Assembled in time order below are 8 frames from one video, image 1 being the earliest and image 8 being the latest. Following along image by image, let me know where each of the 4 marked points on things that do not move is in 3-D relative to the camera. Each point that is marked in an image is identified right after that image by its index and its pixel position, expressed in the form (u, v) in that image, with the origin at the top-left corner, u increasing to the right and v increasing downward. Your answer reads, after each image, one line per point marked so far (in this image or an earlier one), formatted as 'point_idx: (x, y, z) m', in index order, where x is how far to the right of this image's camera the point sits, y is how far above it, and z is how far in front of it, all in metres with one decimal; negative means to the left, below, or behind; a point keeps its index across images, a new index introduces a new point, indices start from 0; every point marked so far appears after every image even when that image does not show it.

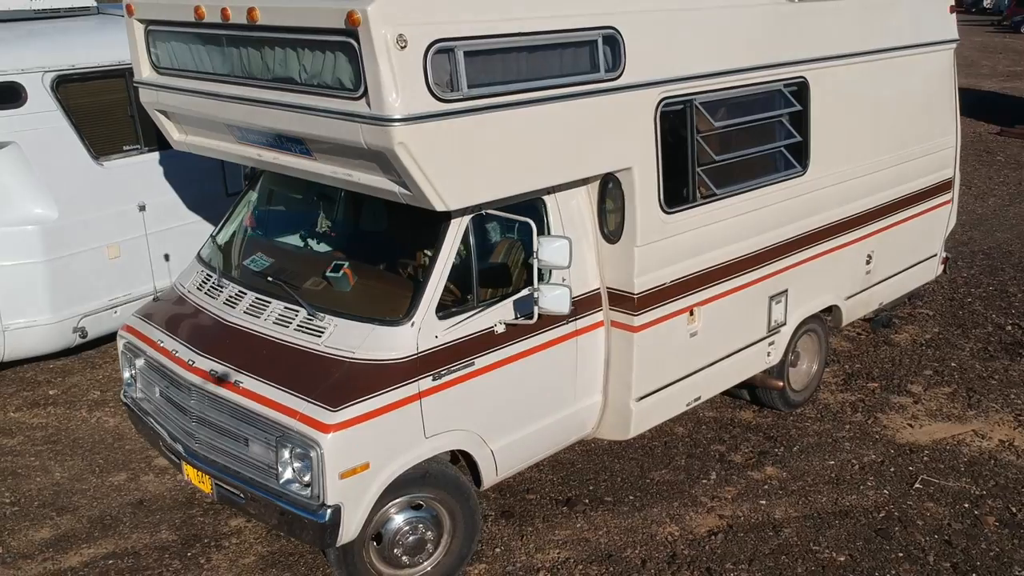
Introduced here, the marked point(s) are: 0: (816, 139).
0: (+1.9, +0.9, +6.1) m
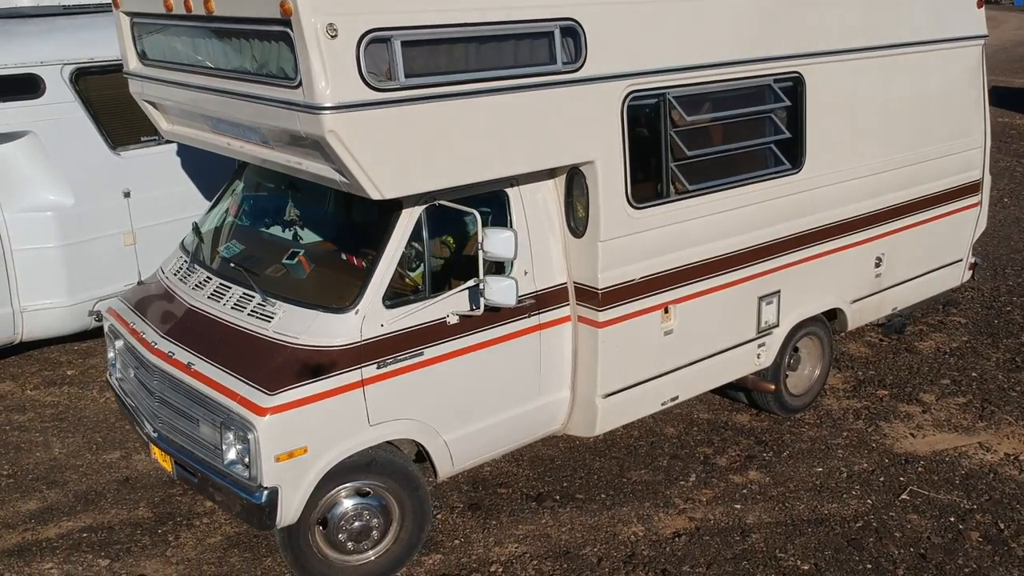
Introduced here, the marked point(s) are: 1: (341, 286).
0: (+1.8, +0.9, +5.9) m
1: (-0.8, 0.0, +4.5) m
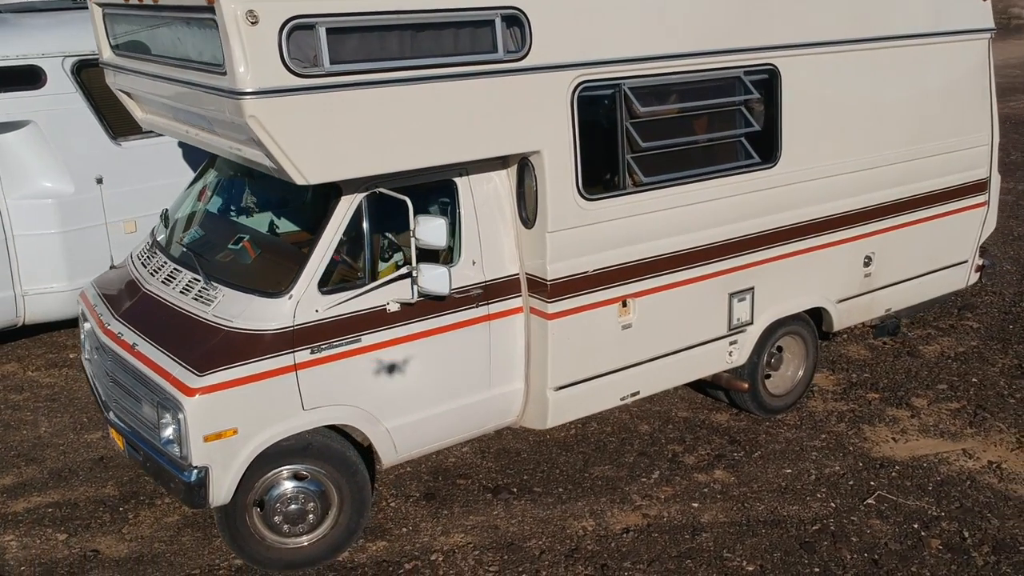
0: (+1.6, +0.9, +5.8) m
1: (-1.1, +0.1, +4.5) m
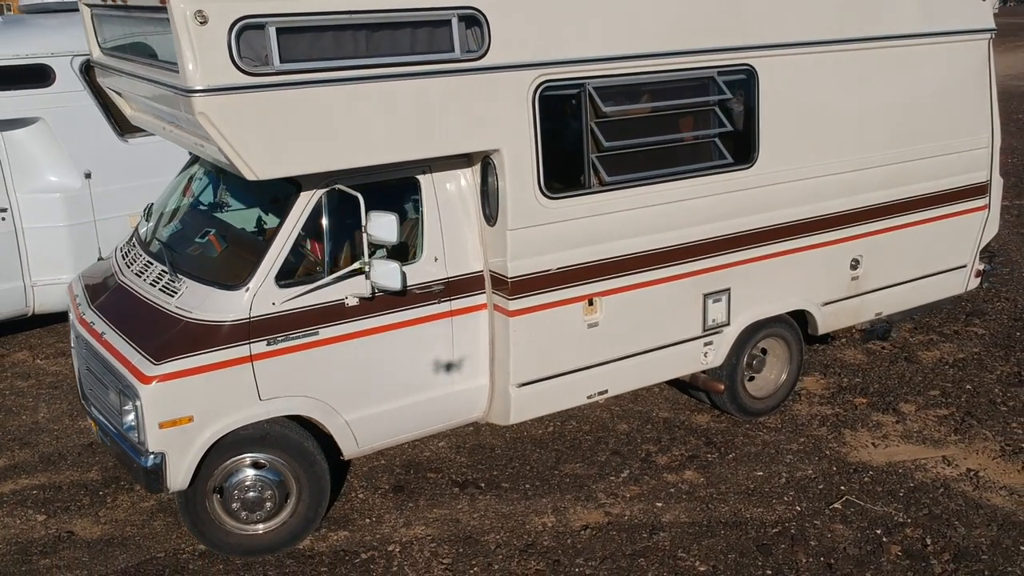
0: (+1.5, +0.9, +5.8) m
1: (-1.3, +0.1, +4.7) m
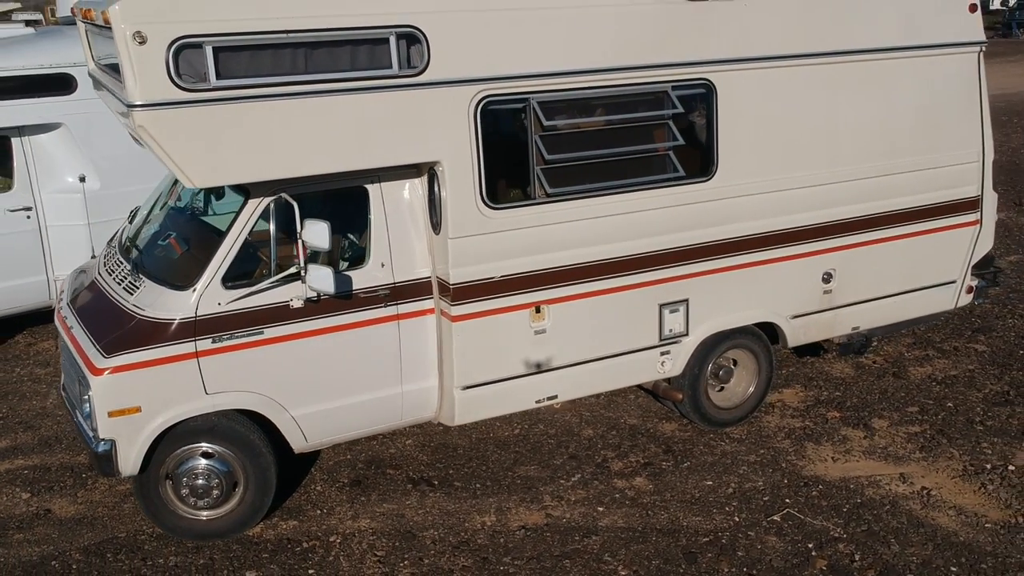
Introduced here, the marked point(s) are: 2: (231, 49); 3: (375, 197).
0: (+1.3, +0.8, +5.8) m
1: (-1.6, +0.1, +5.0) m
2: (-1.3, +1.1, +4.5) m
3: (-0.7, +0.5, +5.2) m
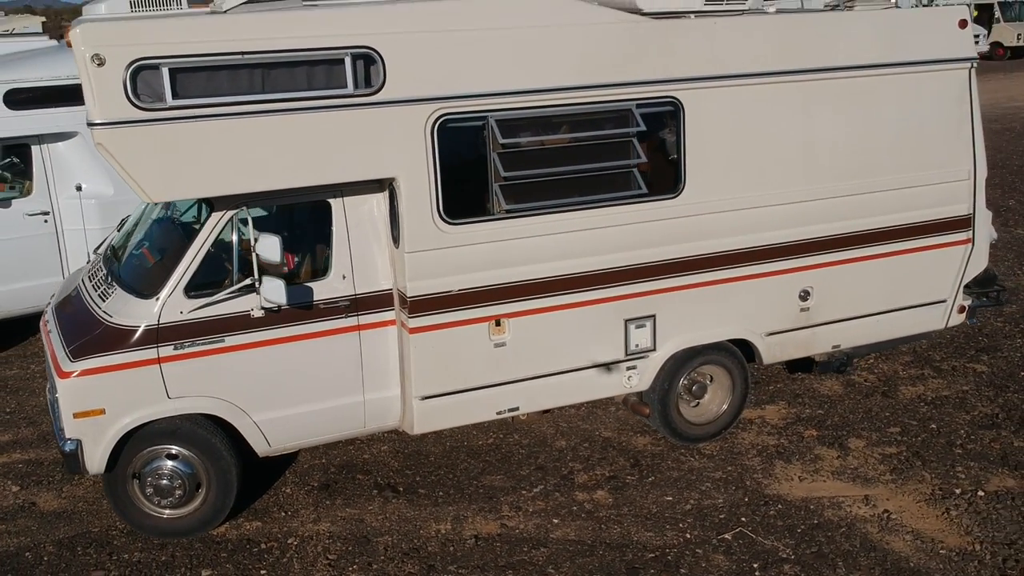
0: (+1.1, +0.7, +5.8) m
1: (-1.9, +0.1, +5.2) m
2: (-1.5, +1.0, +4.7) m
3: (-0.9, +0.4, +5.4) m
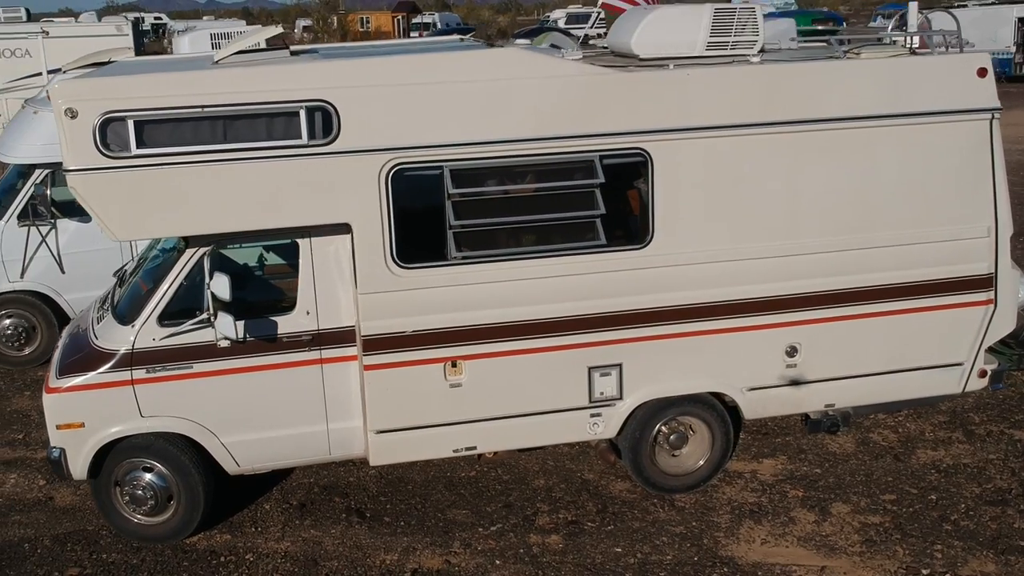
0: (+0.9, +0.4, +5.8) m
1: (-2.1, -0.1, +5.7) m
2: (-1.9, +0.9, +5.2) m
3: (-1.2, +0.2, +5.7) m
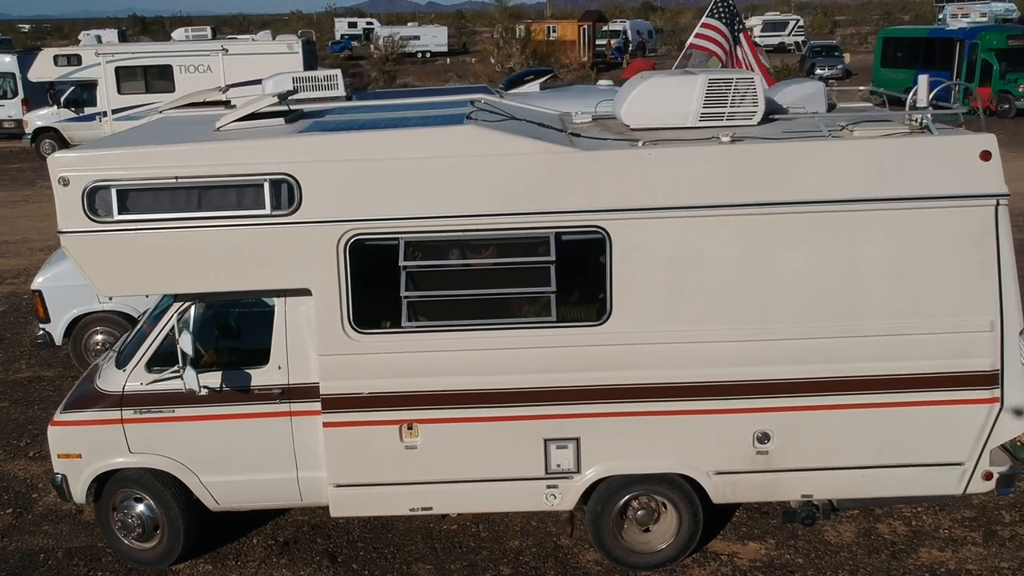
0: (+0.7, 0.0, +5.7) m
1: (-2.4, -0.4, +6.3) m
2: (-2.1, +0.6, +5.7) m
3: (-1.4, -0.1, +6.0) m
